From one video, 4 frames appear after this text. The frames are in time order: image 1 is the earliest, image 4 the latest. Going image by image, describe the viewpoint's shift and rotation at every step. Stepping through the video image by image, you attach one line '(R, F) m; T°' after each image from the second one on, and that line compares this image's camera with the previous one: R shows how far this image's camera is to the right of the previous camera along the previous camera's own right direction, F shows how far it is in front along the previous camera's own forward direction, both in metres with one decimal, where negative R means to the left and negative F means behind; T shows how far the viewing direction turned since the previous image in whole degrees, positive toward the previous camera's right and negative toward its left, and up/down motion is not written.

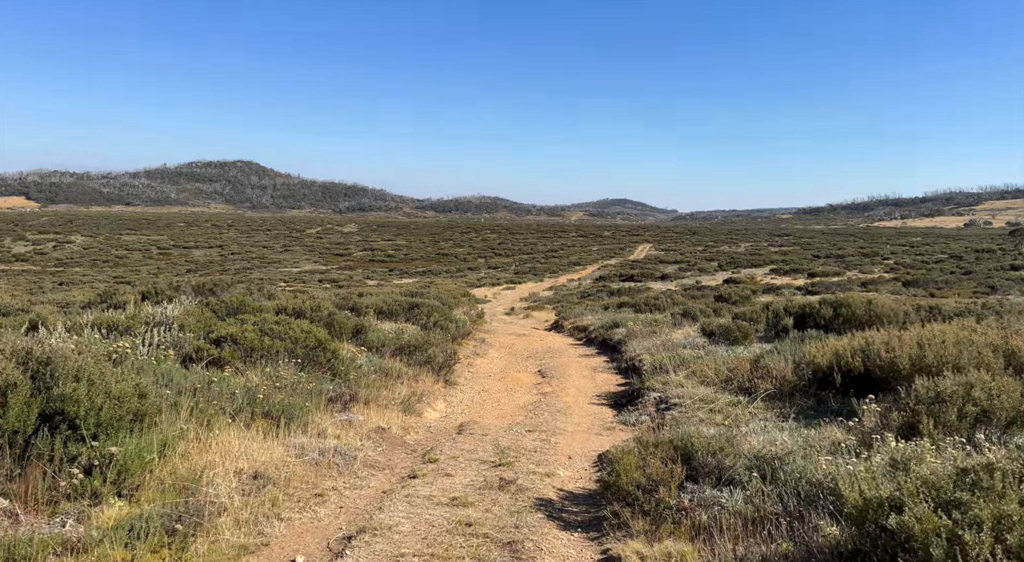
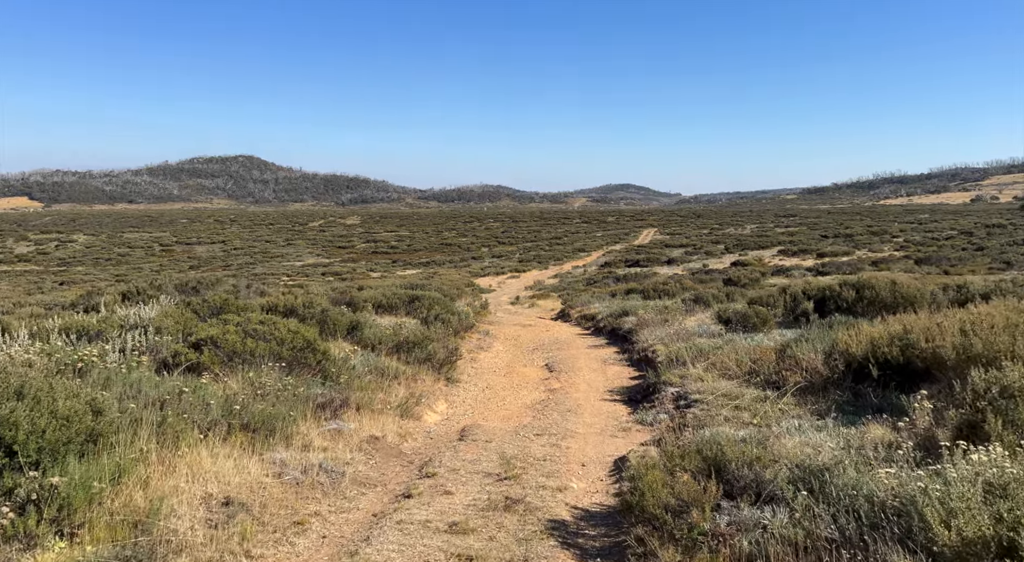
(0.0, +0.9) m; 0°
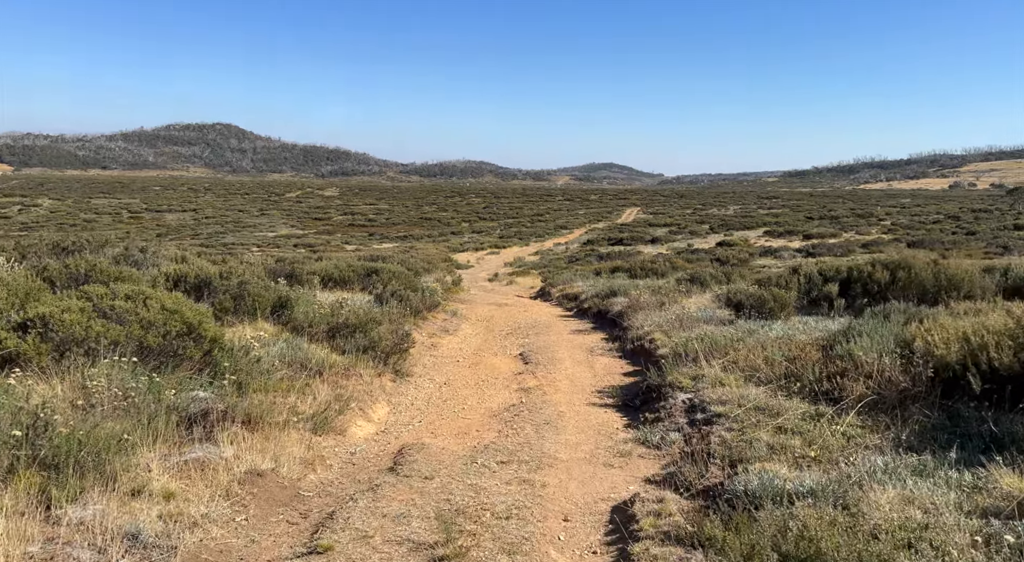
(+0.2, +2.7) m; +1°
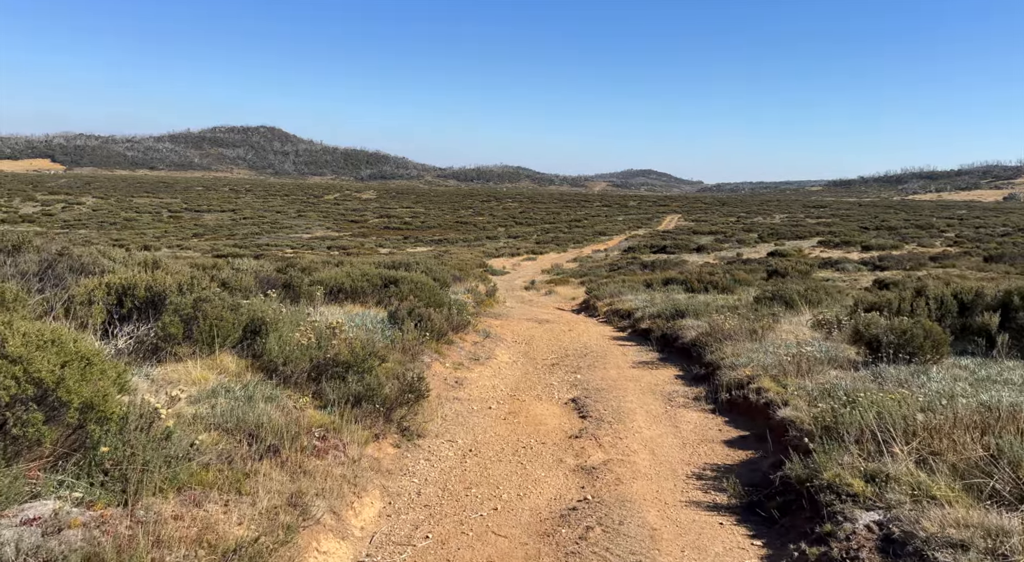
(-0.2, +3.2) m; -3°
